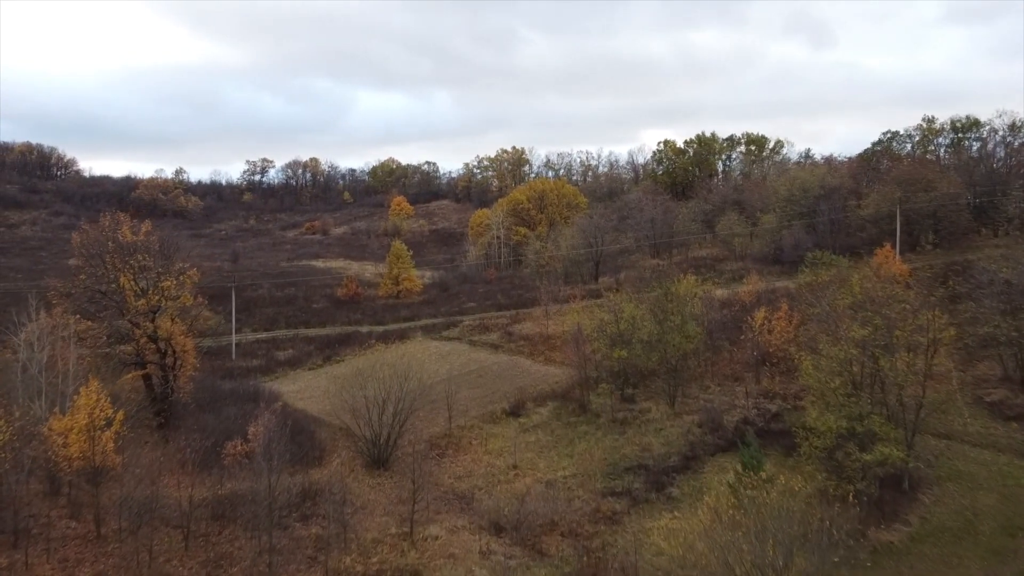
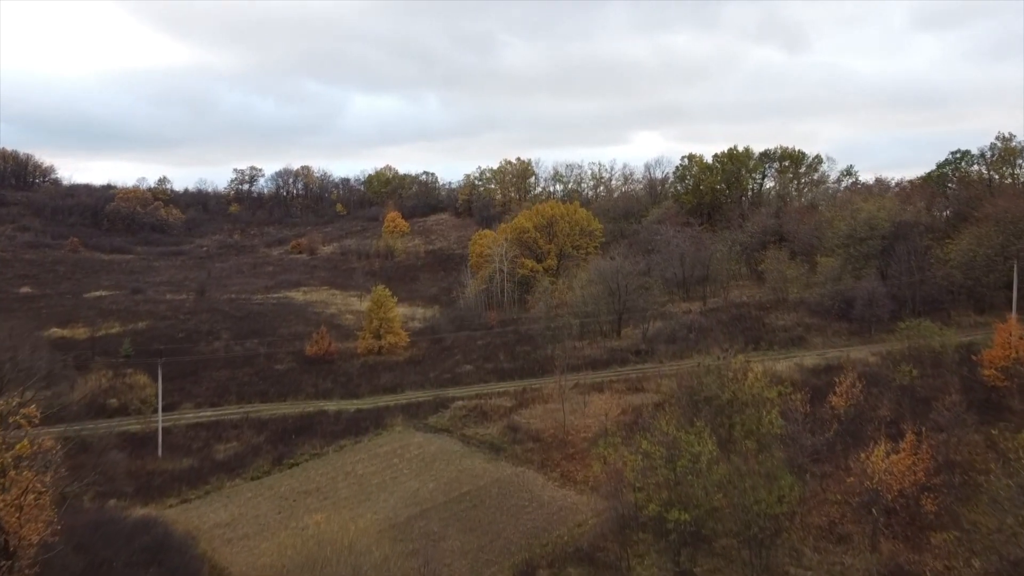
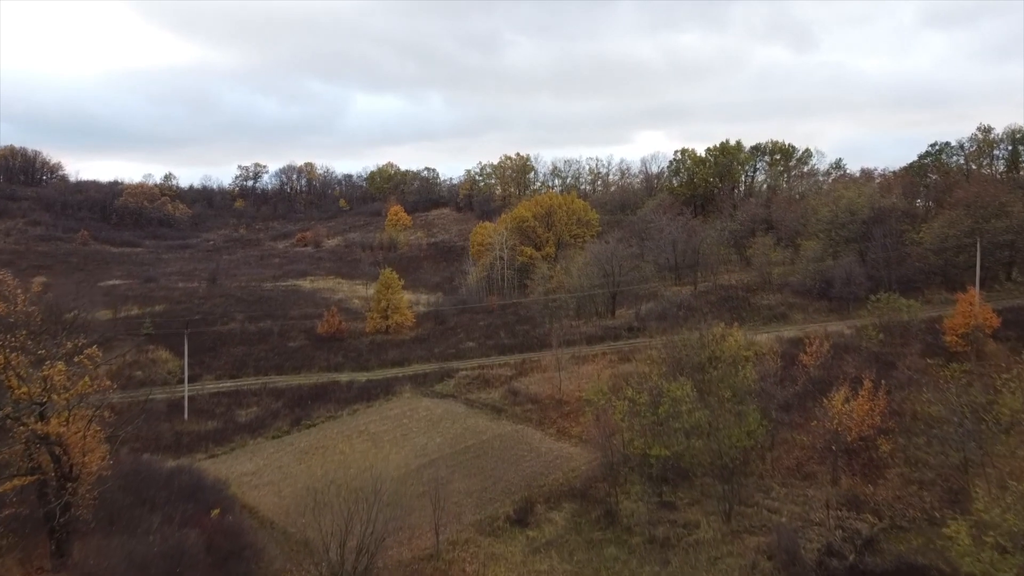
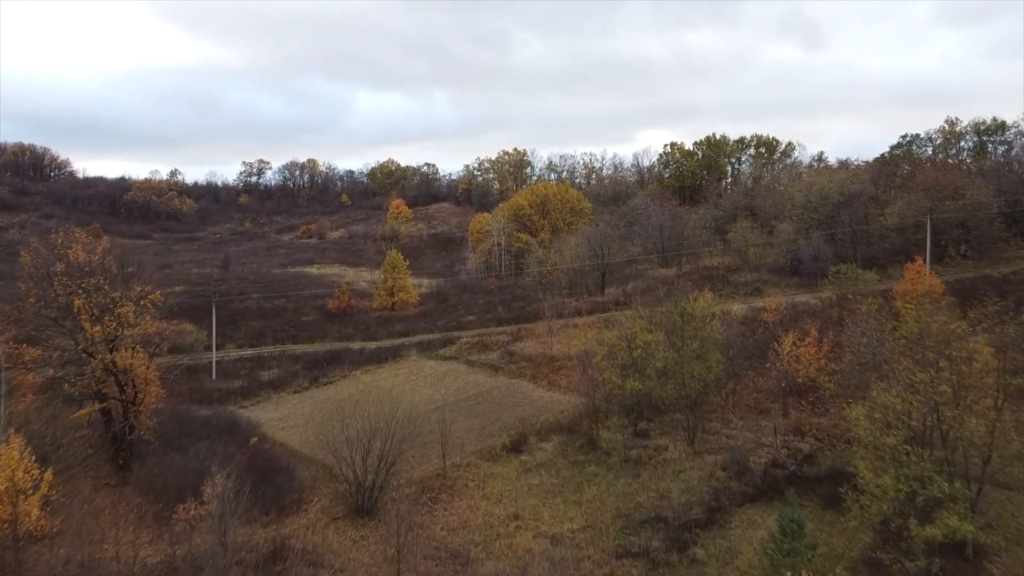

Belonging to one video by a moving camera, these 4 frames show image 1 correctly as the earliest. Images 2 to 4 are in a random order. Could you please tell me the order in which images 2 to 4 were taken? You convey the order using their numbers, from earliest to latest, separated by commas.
4, 3, 2
